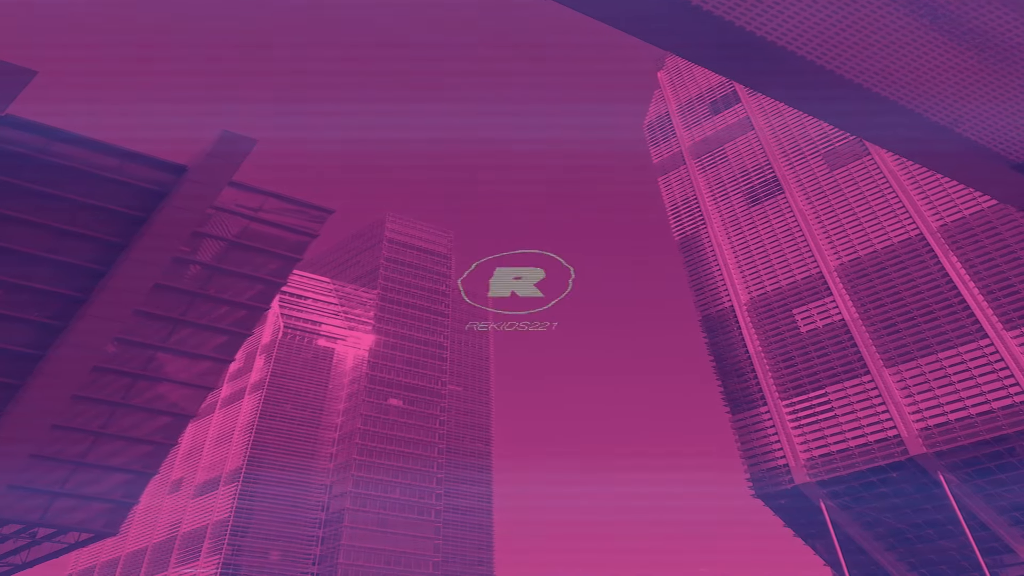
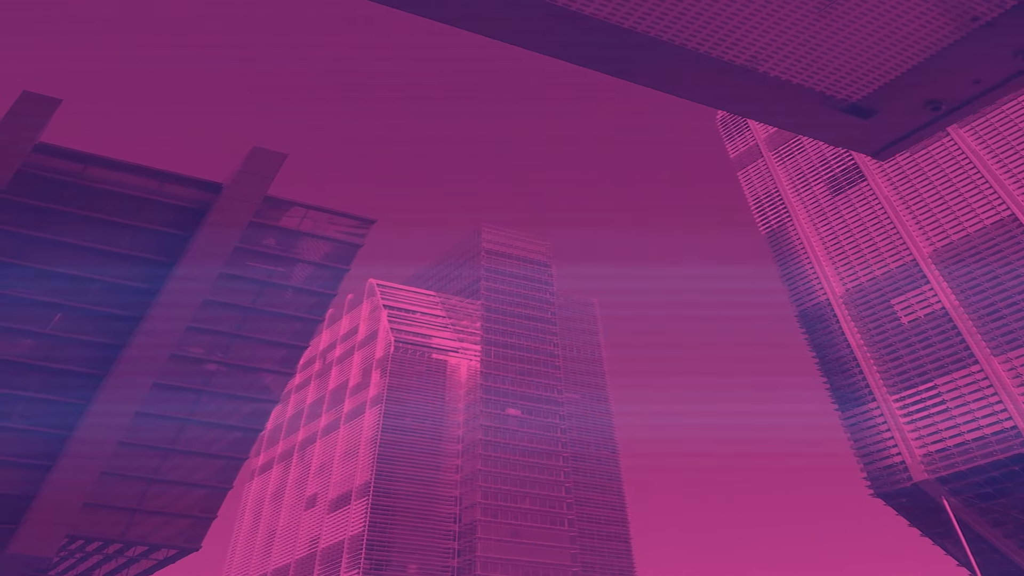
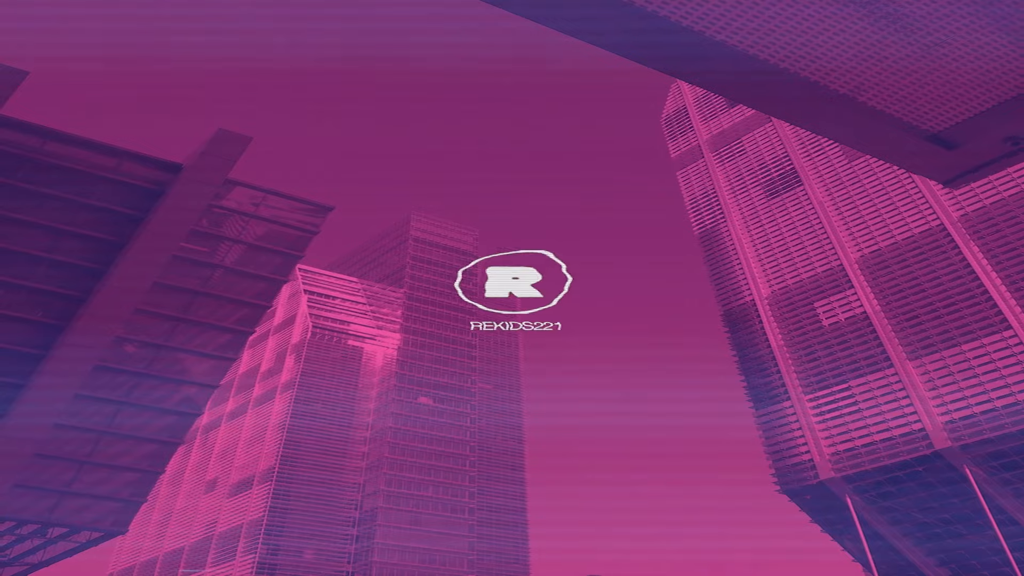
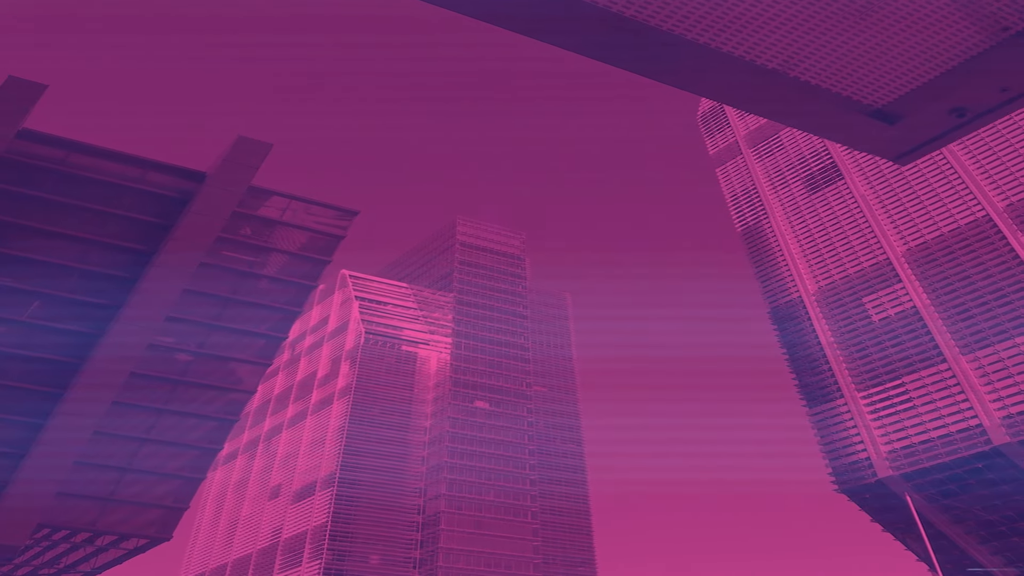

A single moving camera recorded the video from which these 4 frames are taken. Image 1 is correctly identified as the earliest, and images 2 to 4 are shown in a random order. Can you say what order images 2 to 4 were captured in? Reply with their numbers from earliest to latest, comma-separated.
3, 4, 2
